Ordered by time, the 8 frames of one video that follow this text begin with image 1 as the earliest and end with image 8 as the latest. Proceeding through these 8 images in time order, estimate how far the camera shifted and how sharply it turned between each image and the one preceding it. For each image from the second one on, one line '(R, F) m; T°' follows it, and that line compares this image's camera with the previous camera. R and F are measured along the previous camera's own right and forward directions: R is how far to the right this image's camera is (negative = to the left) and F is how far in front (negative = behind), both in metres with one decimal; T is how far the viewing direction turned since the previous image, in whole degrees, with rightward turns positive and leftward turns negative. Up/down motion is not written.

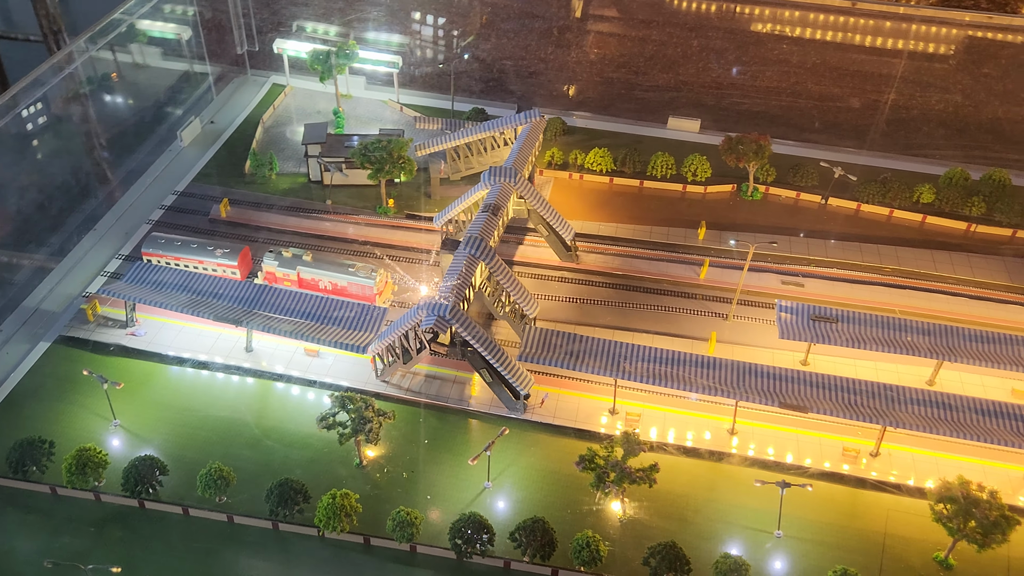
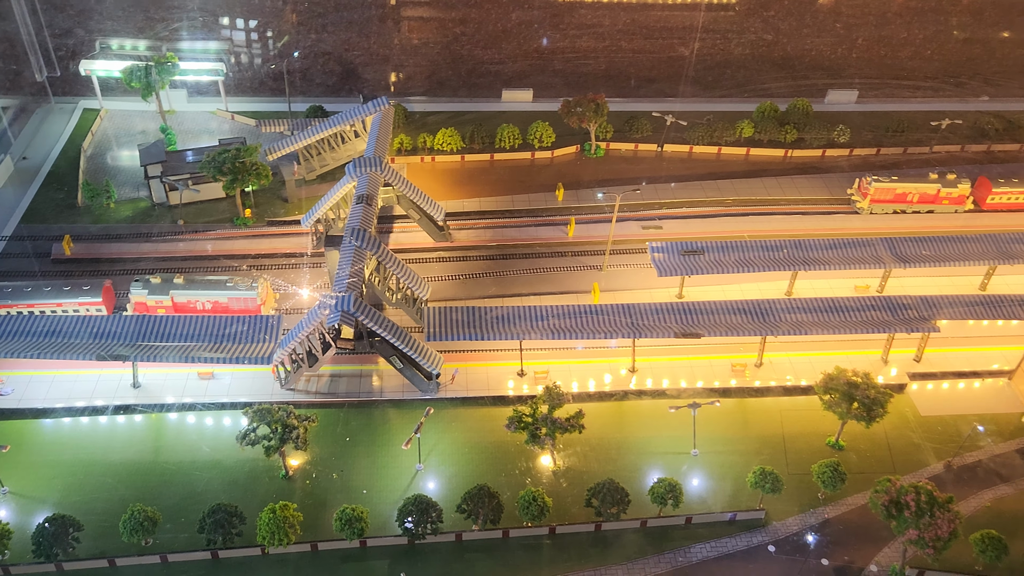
(-4.2, -0.5) m; +12°
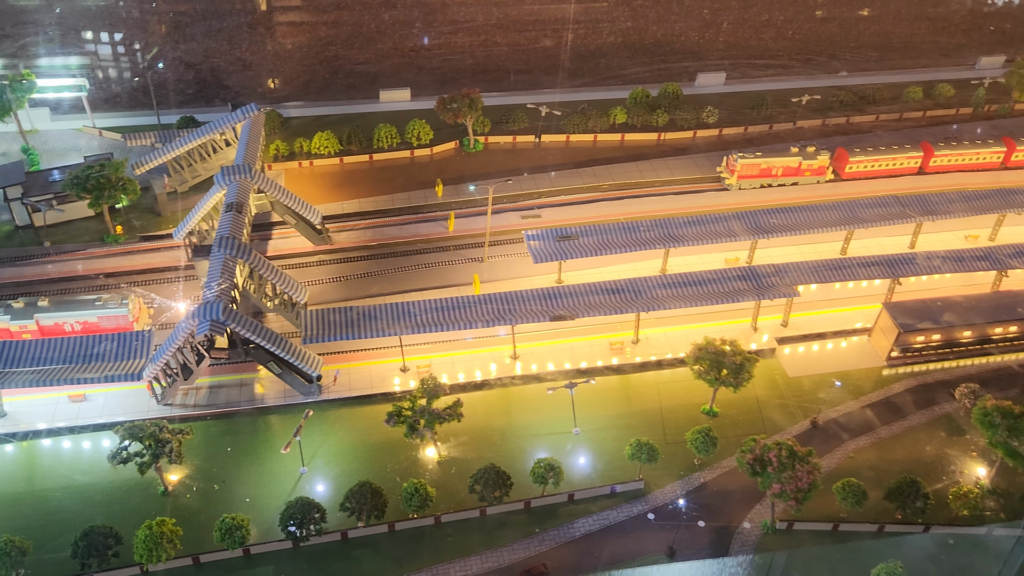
(+2.8, -0.8) m; +5°
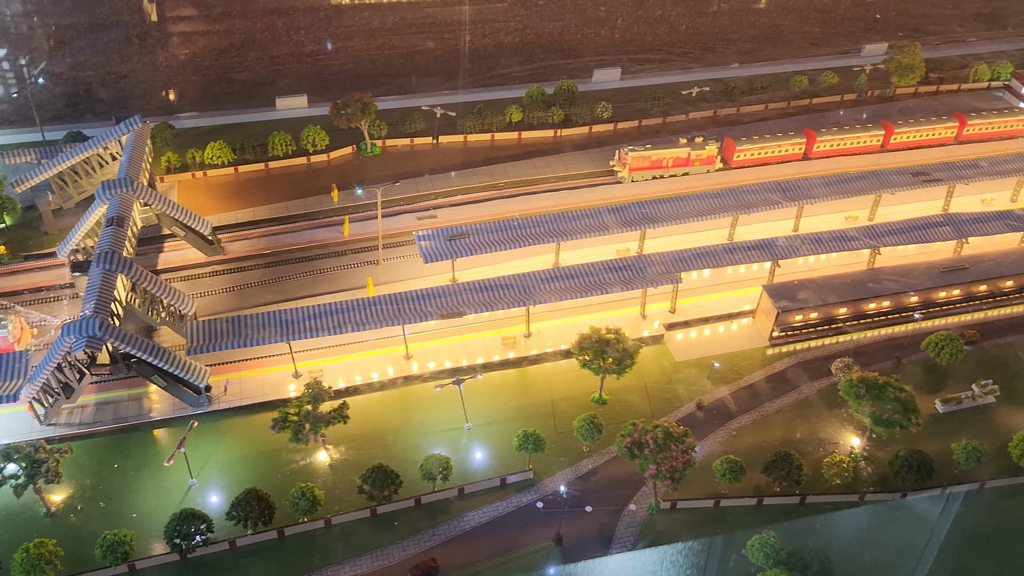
(+3.5, -0.8) m; +4°
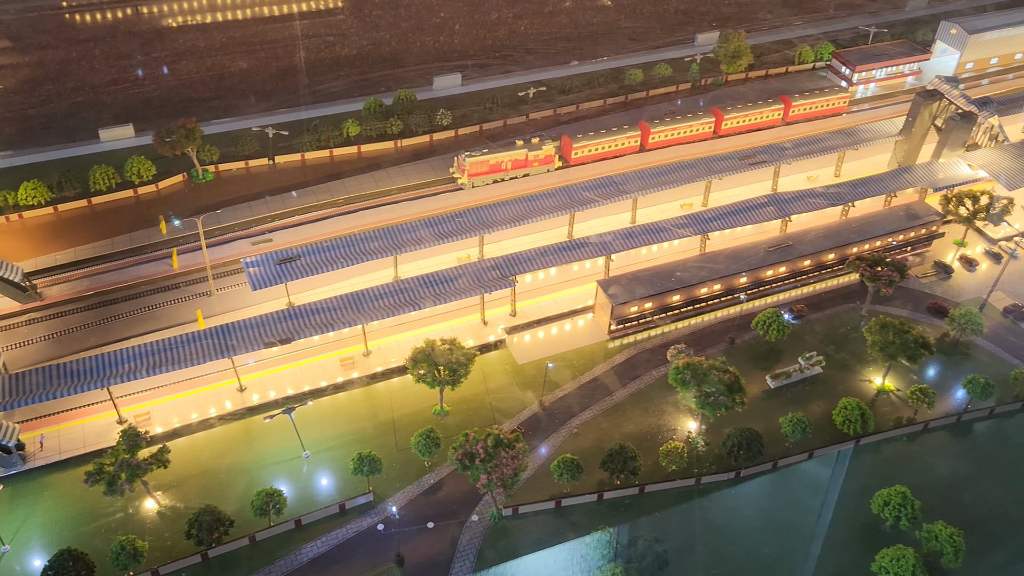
(+4.7, +0.2) m; +6°
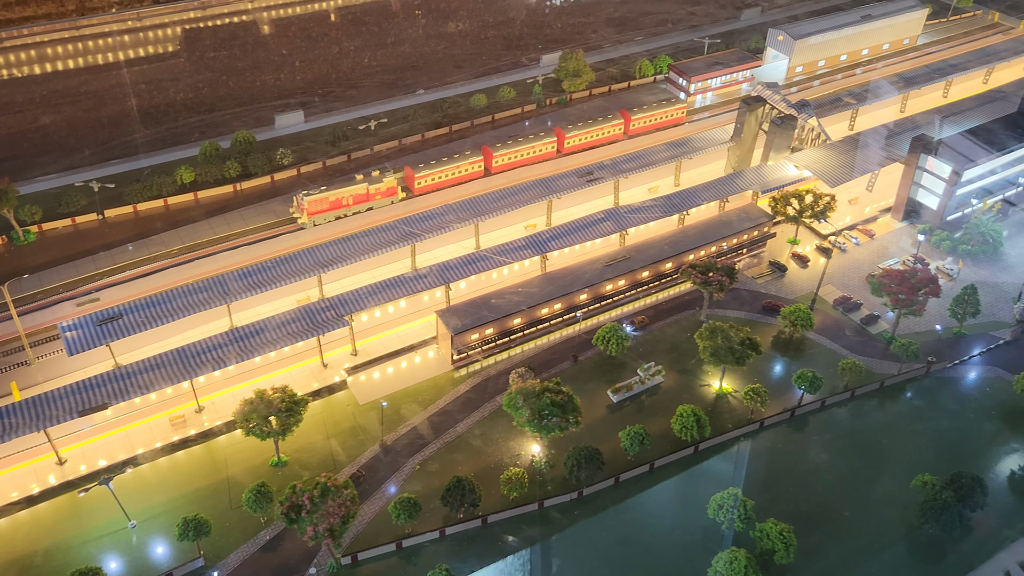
(+5.0, +0.3) m; +6°
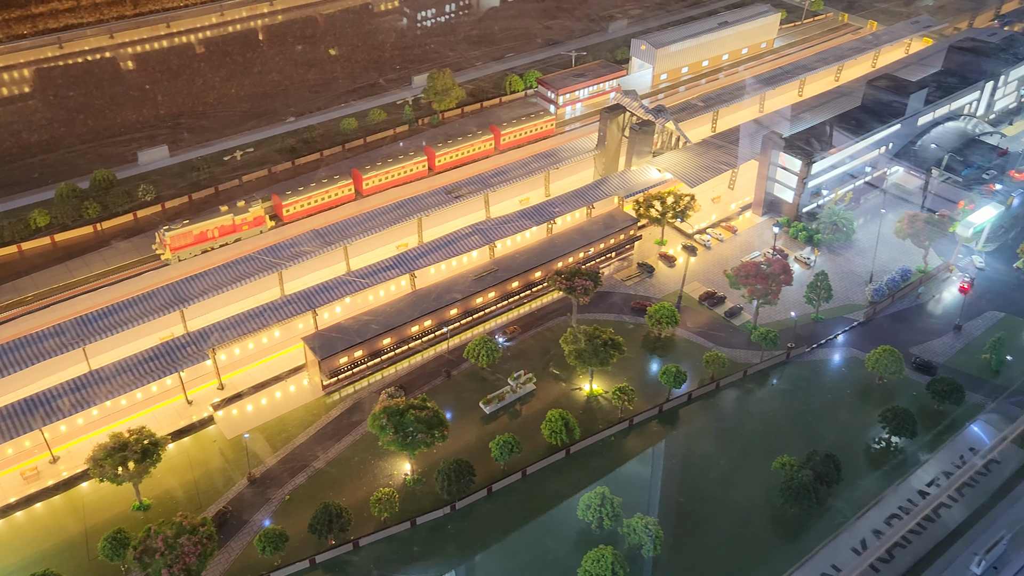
(+3.6, -0.4) m; +5°
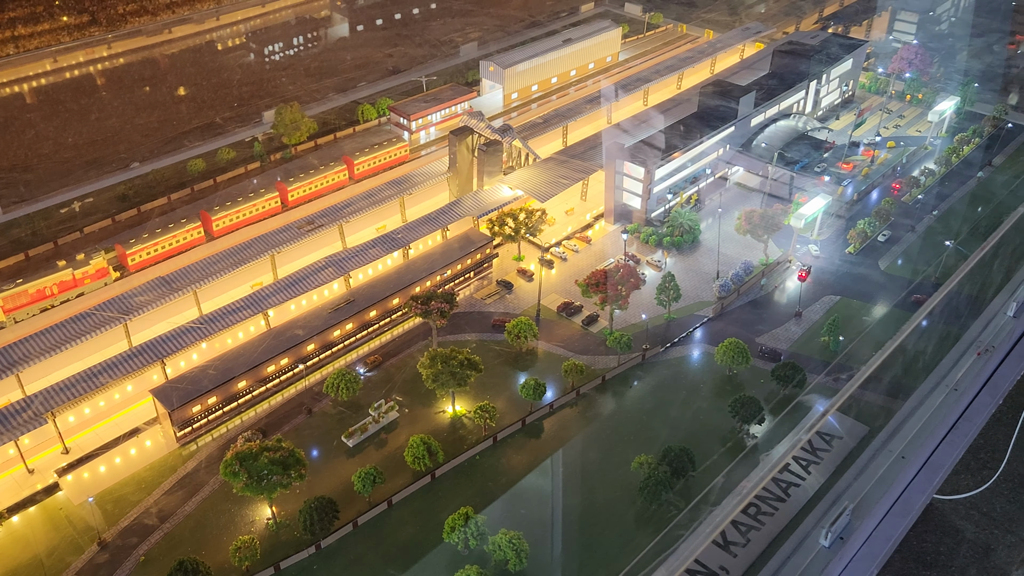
(+2.9, -0.5) m; +7°
